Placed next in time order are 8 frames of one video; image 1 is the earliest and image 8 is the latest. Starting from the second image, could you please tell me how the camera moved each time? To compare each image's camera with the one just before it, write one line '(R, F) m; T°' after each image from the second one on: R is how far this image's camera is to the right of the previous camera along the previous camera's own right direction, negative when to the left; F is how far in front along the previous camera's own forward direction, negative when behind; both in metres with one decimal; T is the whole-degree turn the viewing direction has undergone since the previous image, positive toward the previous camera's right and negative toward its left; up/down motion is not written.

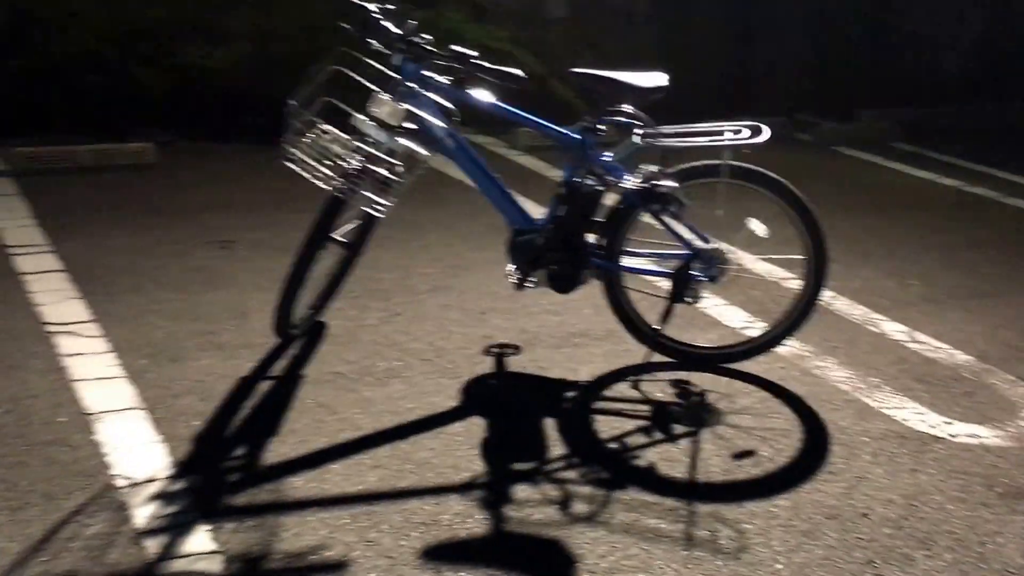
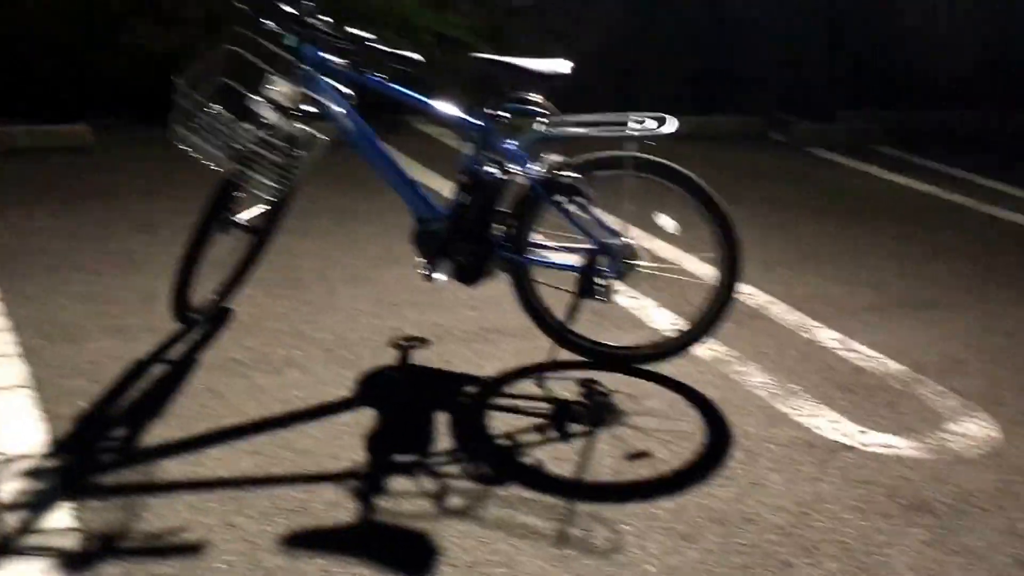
(+0.5, +0.1) m; -4°
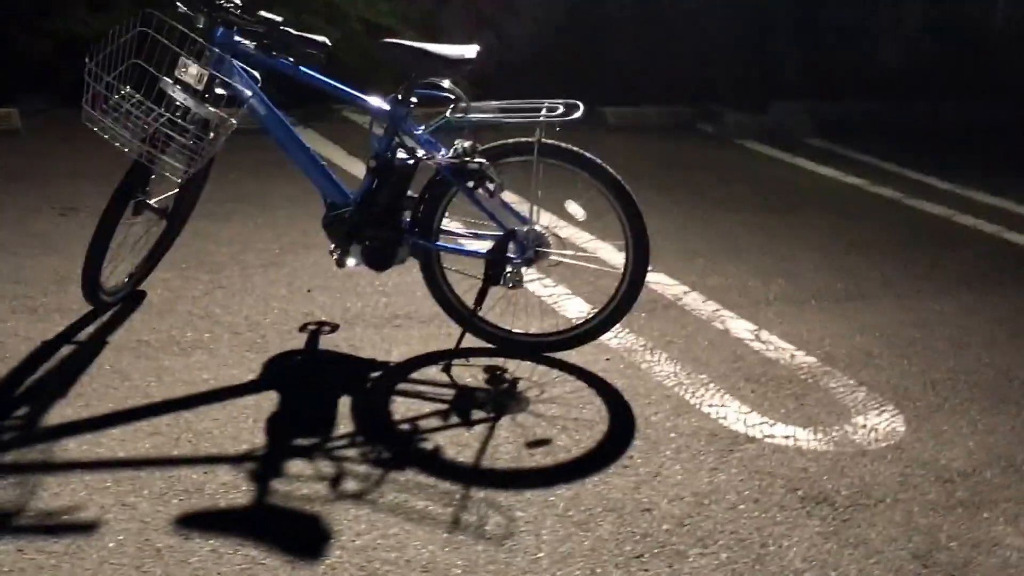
(+0.2, 0.0) m; 0°
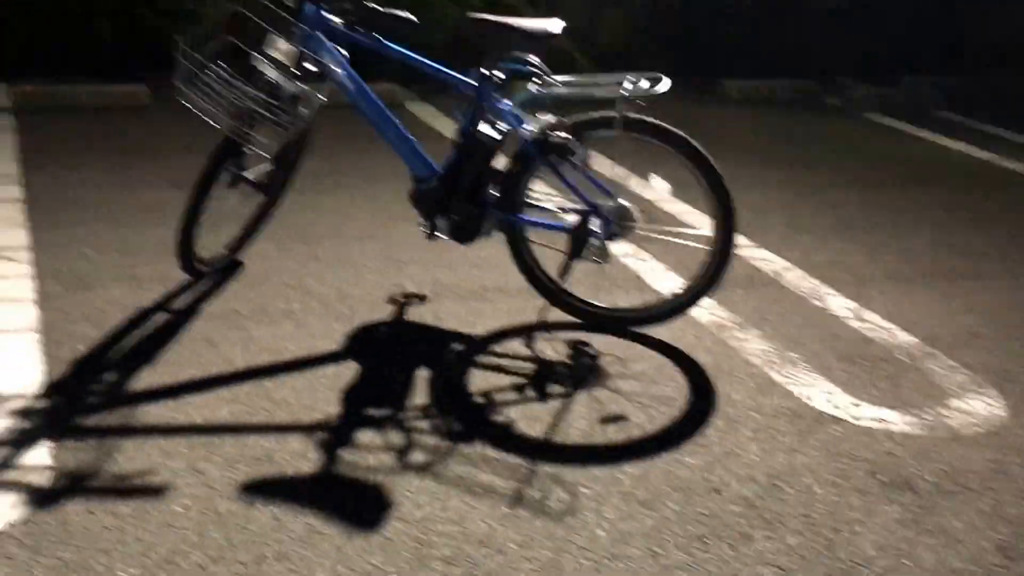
(+0.3, 0.0) m; -7°
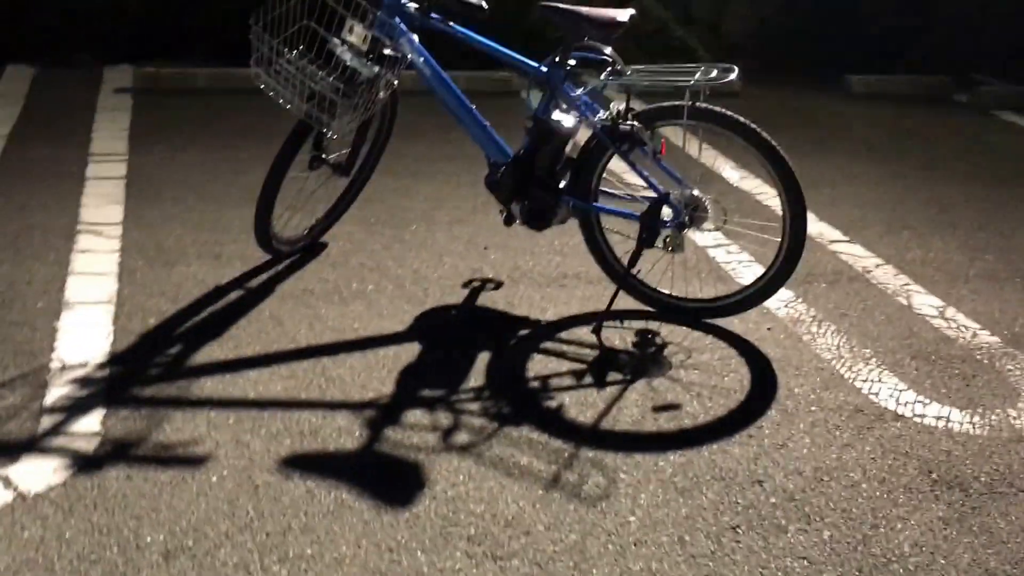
(+0.4, 0.0) m; -8°
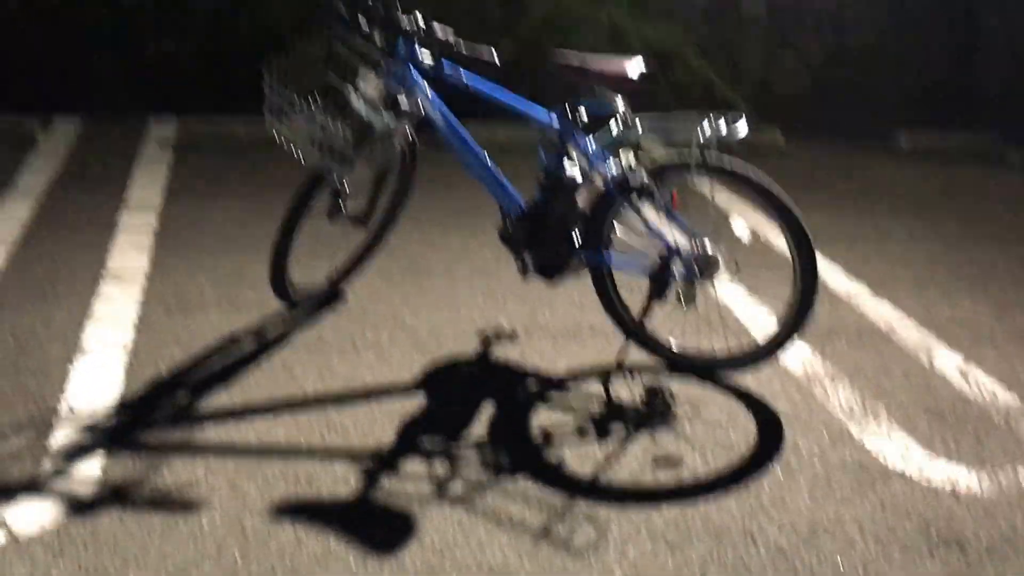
(+0.3, 0.0) m; -4°
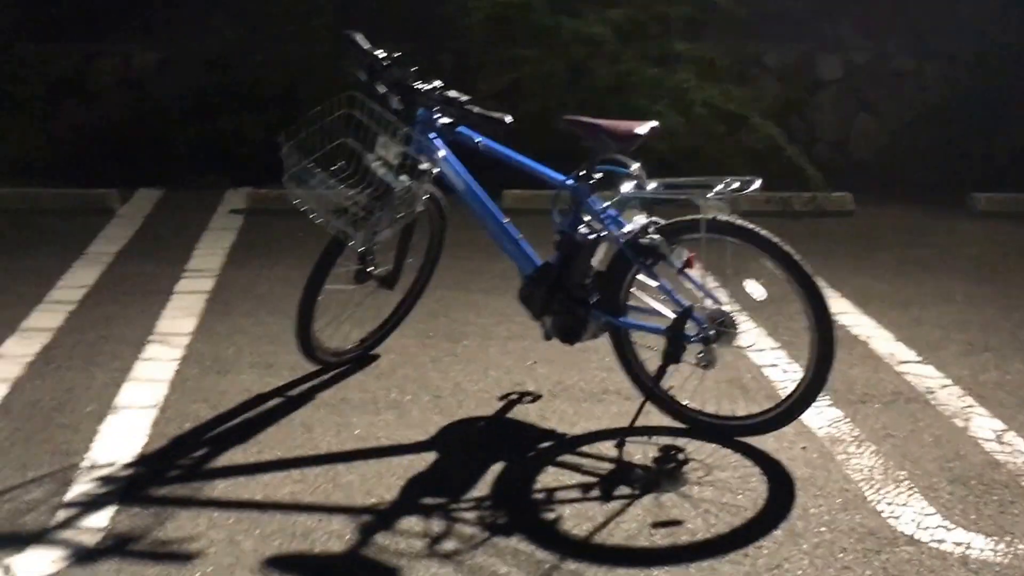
(+0.6, 0.0) m; -8°
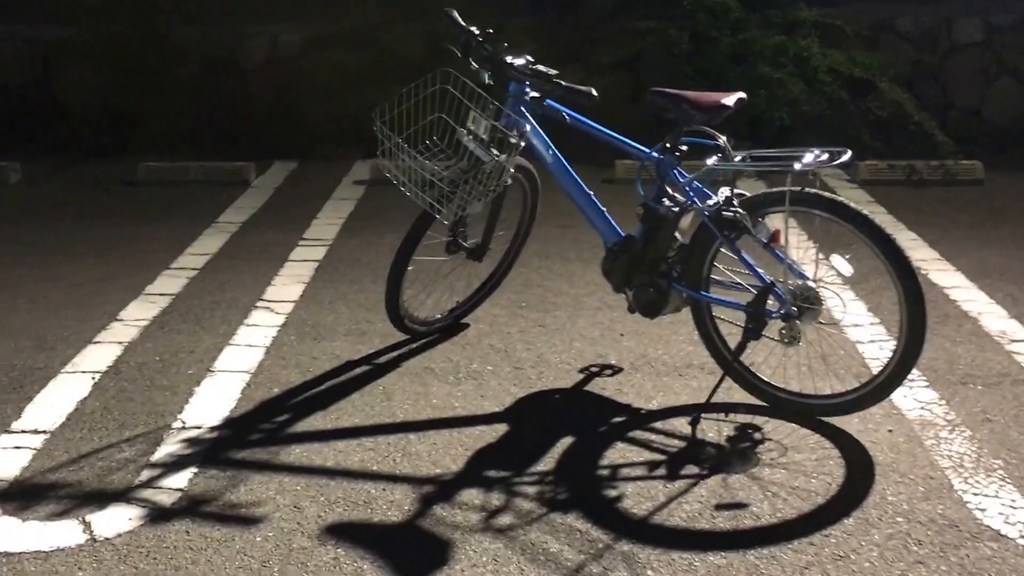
(+0.5, +0.1) m; -9°
